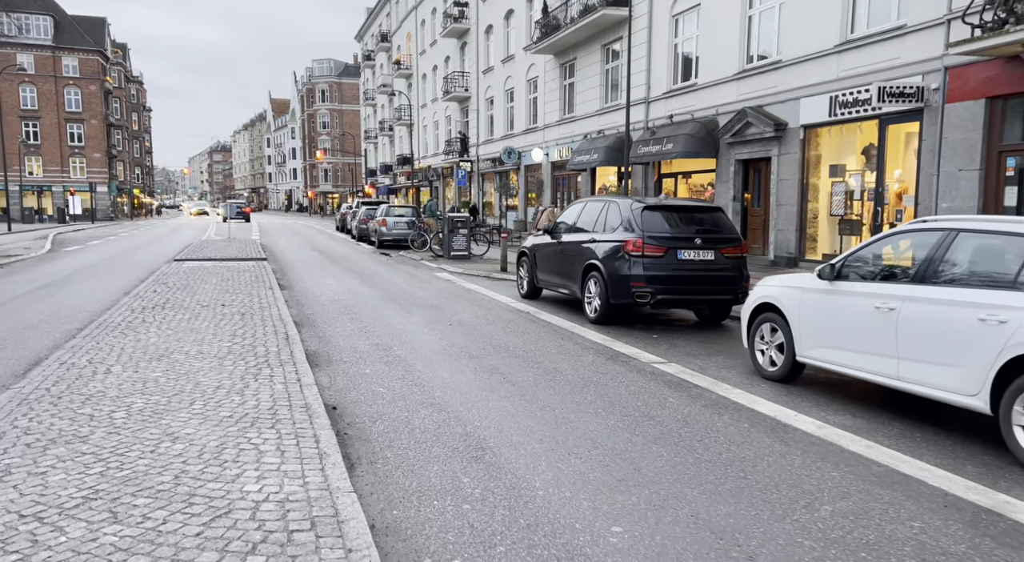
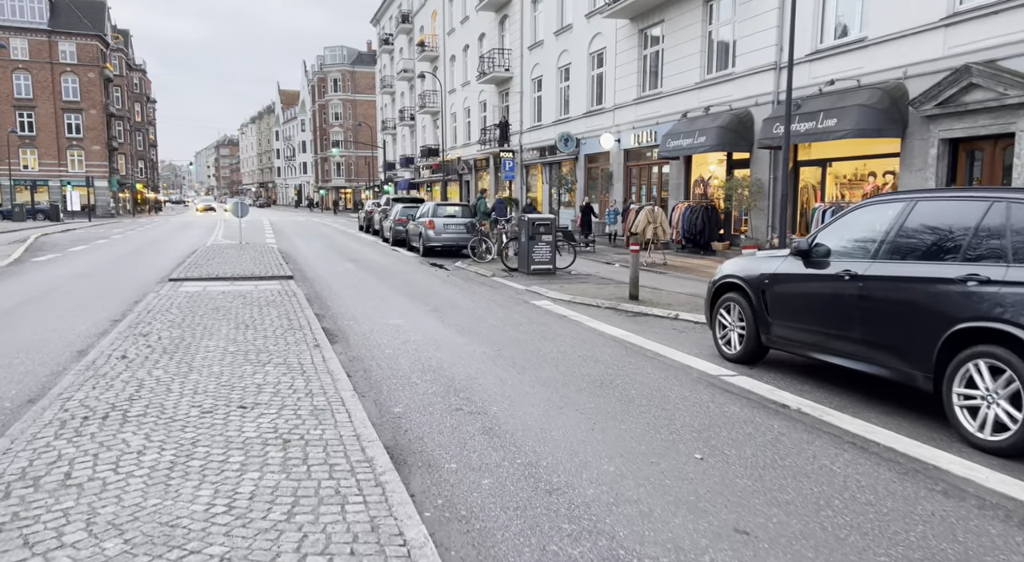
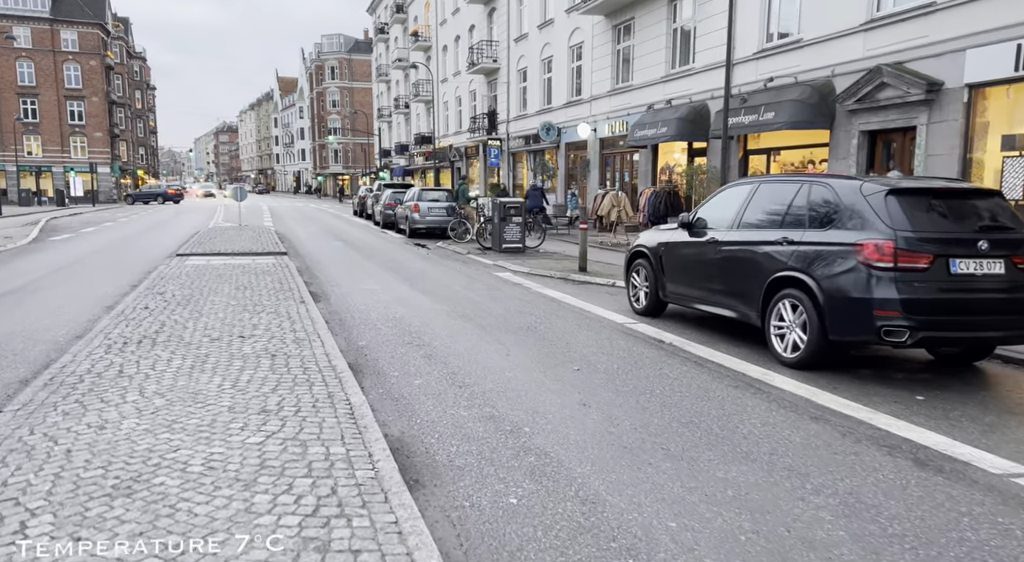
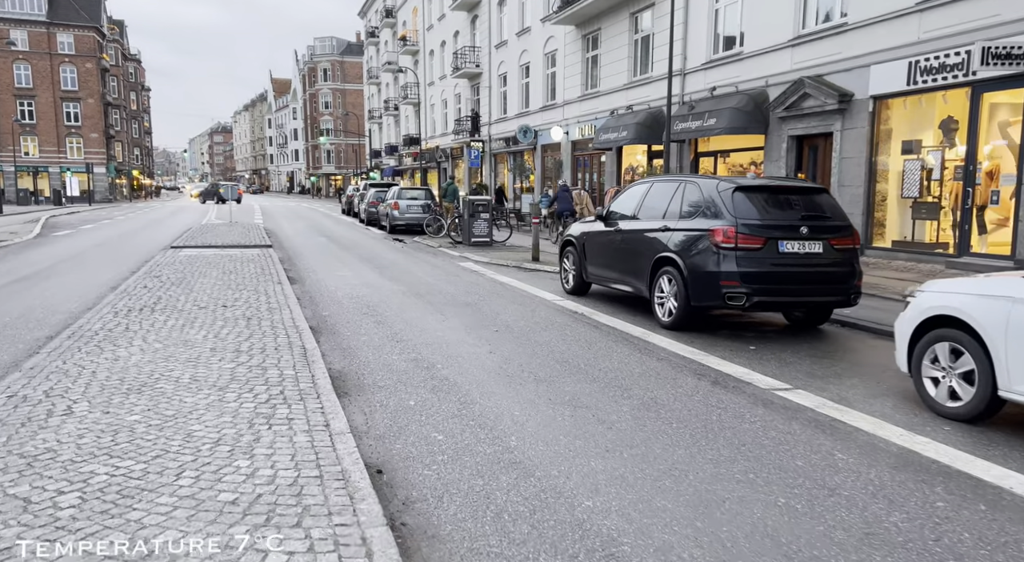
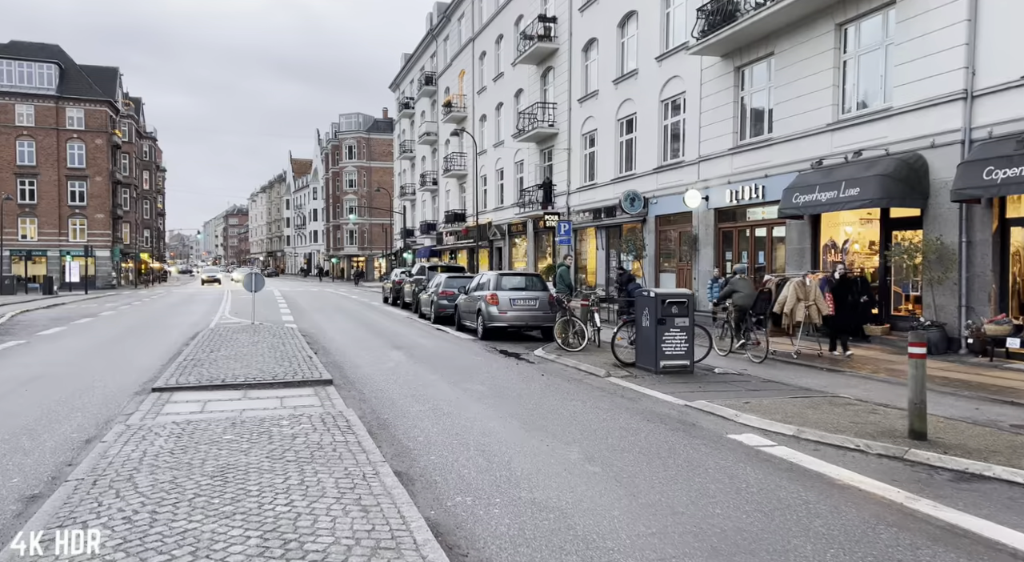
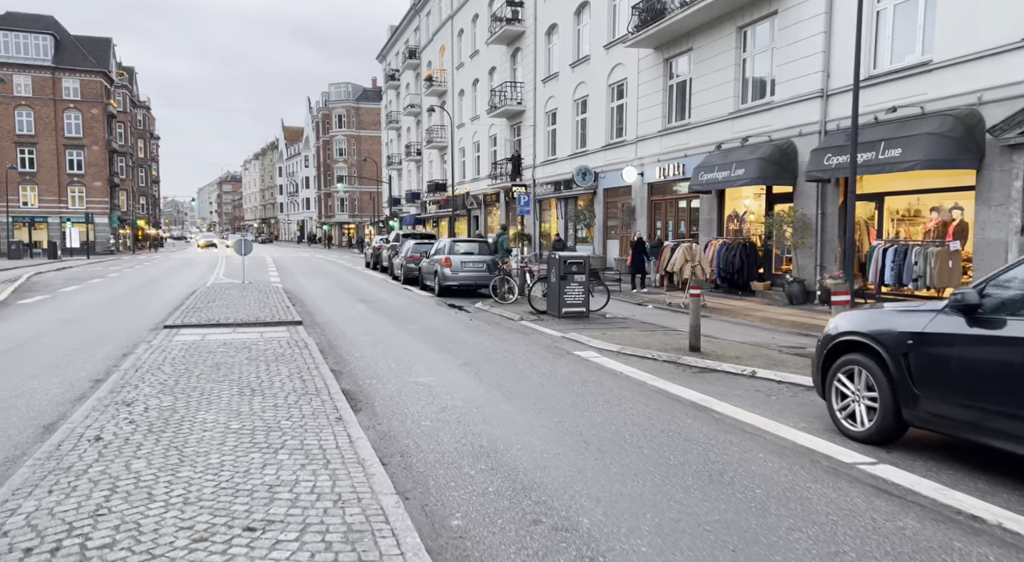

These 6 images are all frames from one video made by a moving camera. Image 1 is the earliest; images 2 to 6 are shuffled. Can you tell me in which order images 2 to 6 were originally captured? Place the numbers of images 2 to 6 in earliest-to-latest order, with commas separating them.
4, 3, 2, 6, 5
